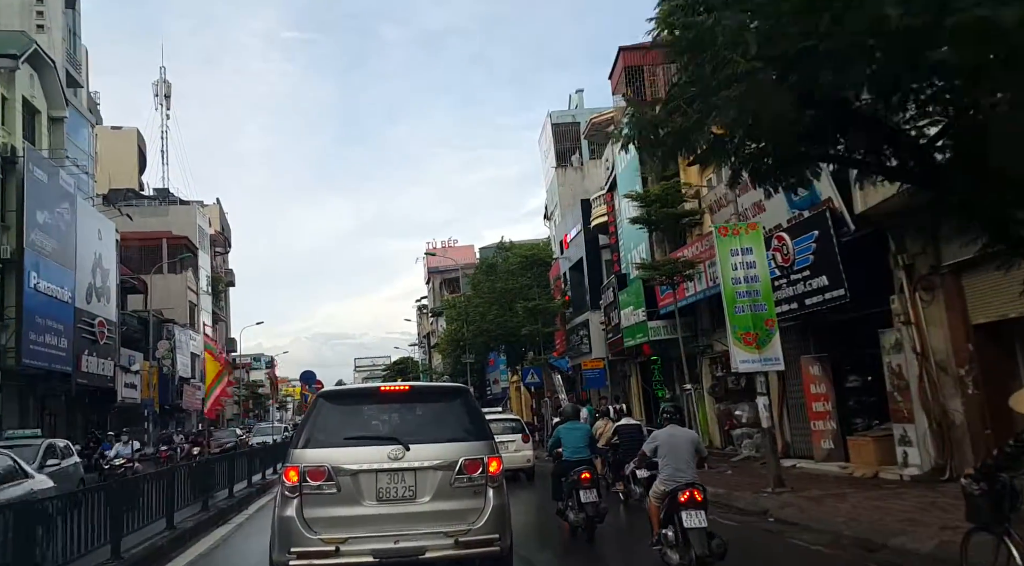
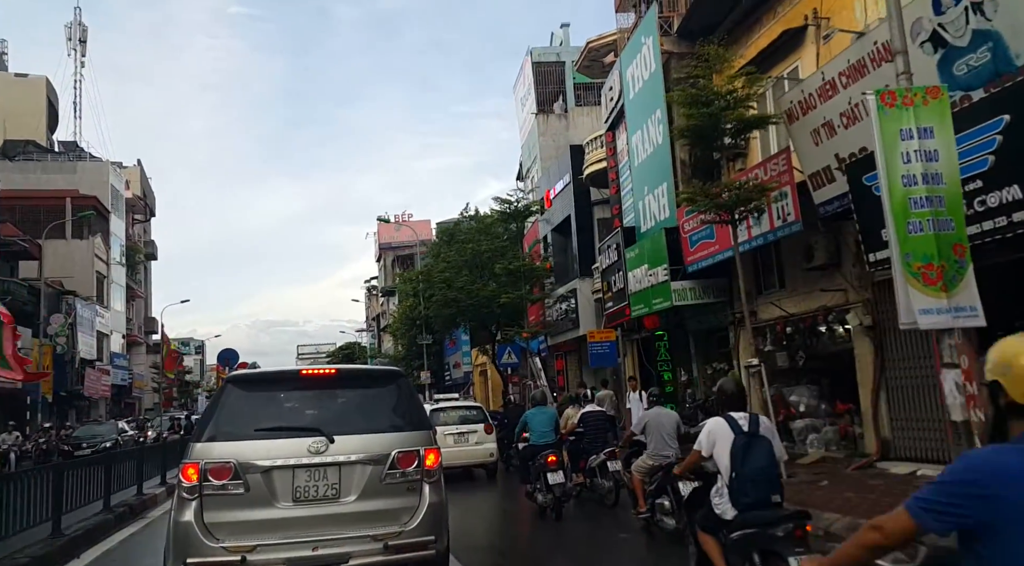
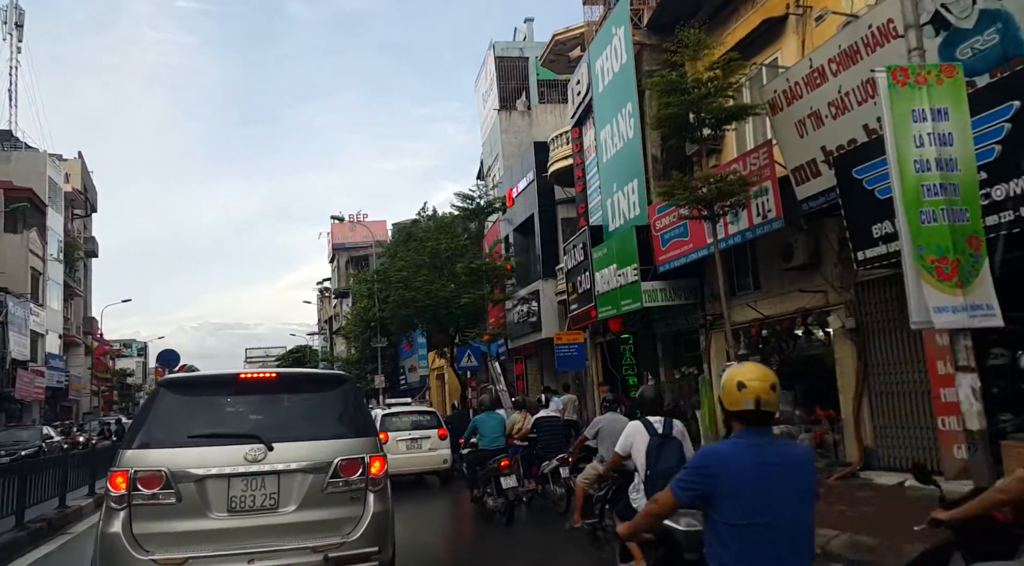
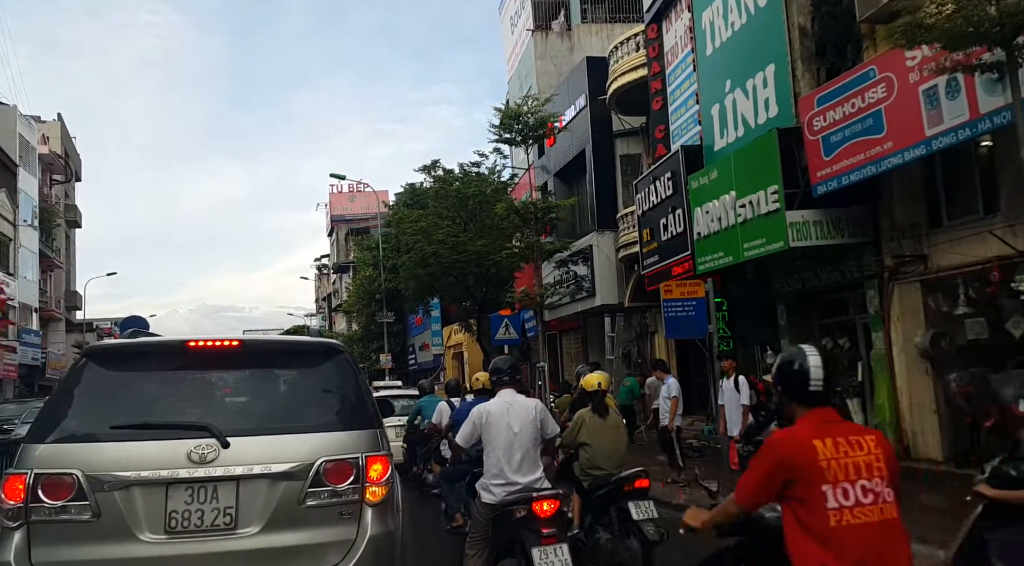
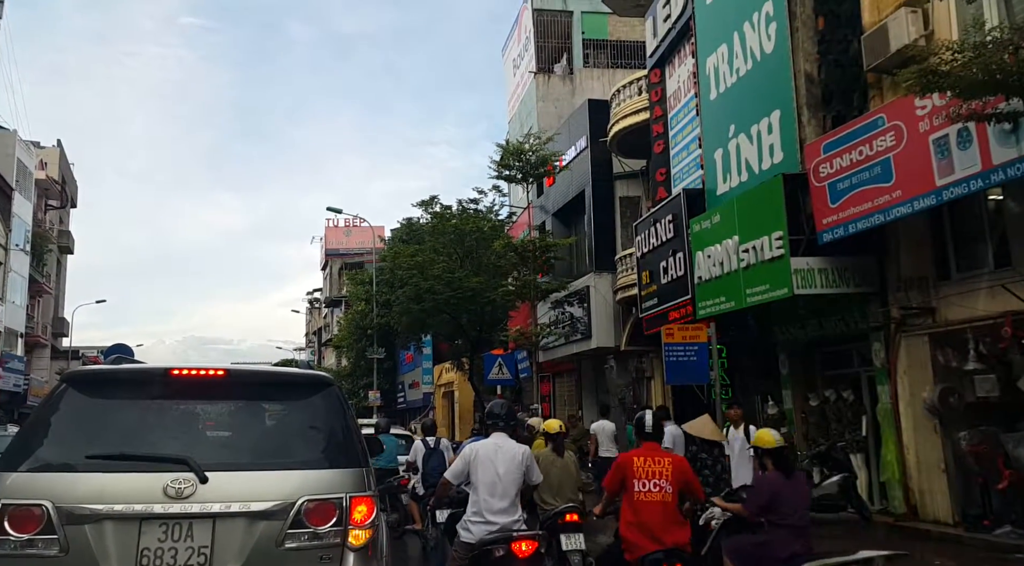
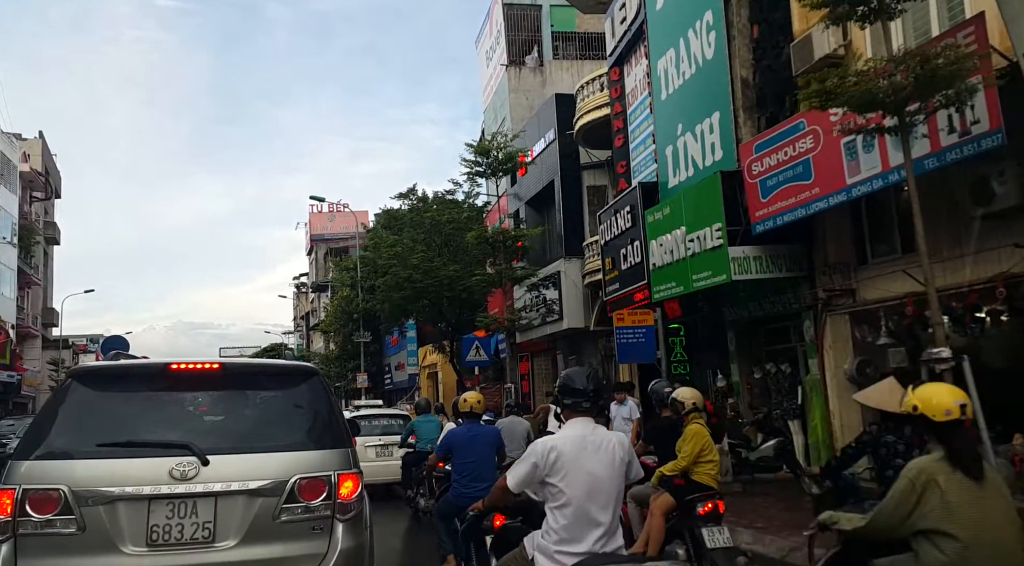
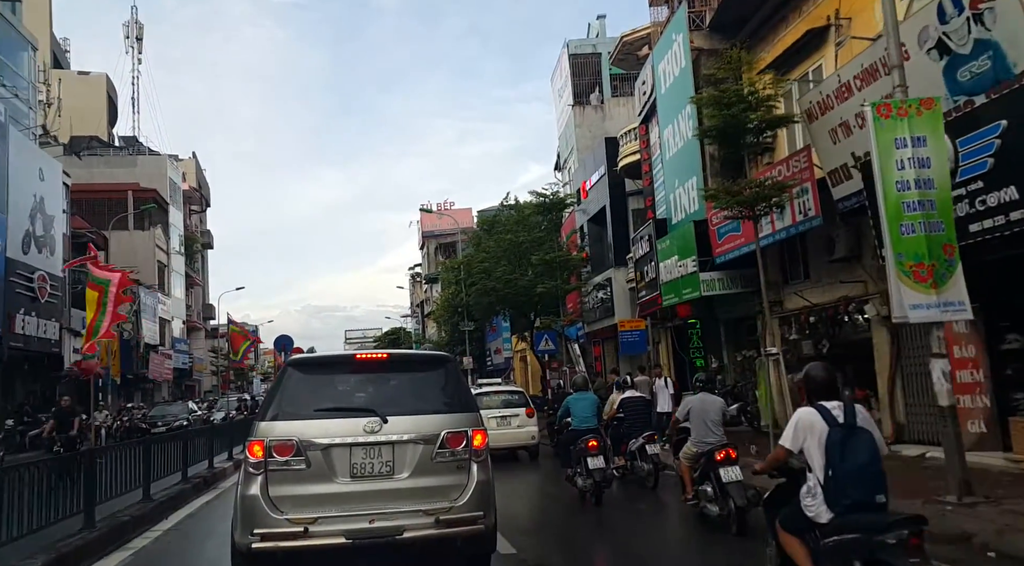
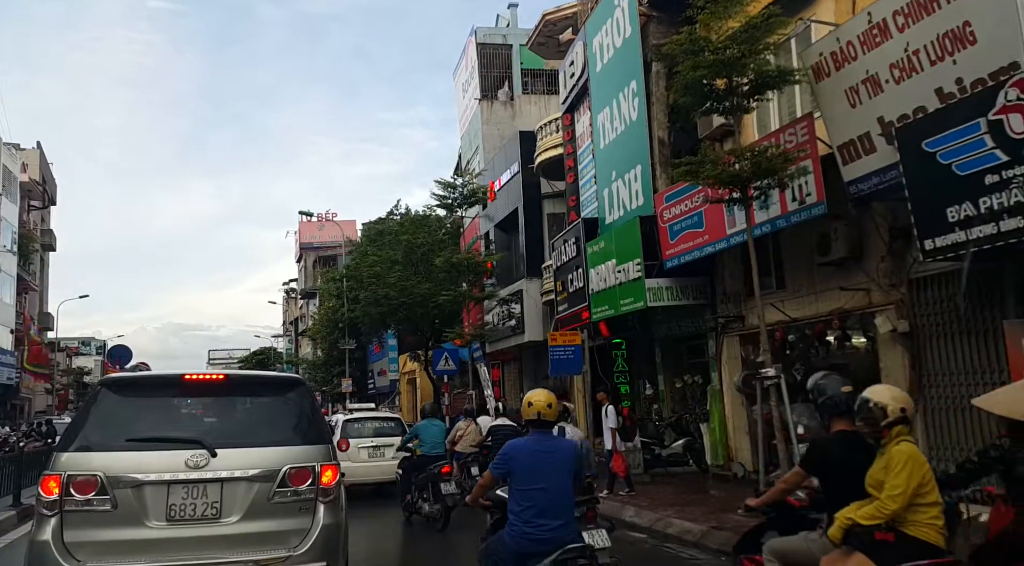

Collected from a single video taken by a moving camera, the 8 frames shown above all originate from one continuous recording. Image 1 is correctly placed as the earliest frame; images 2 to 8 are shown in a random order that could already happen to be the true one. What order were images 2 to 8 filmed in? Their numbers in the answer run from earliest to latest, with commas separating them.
7, 2, 3, 8, 6, 4, 5
